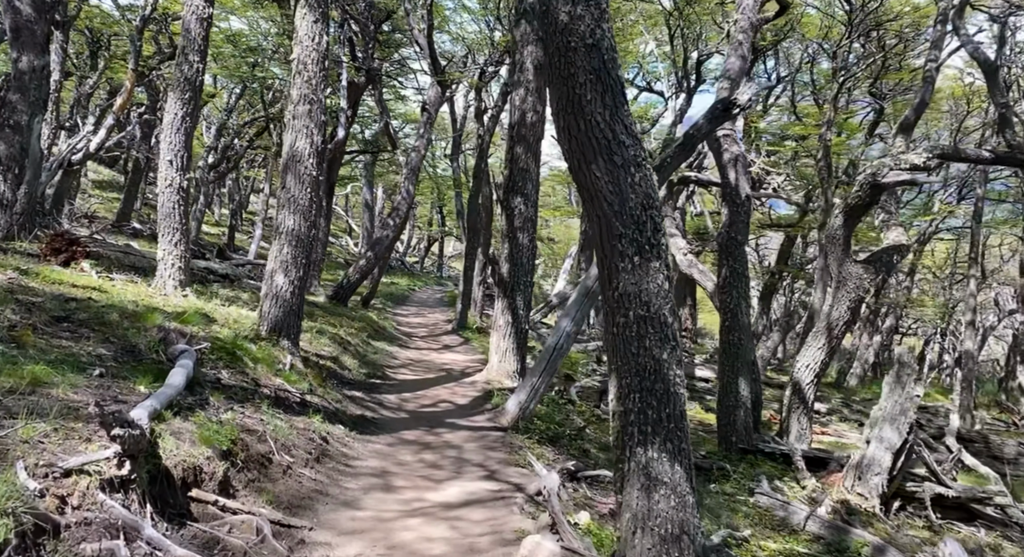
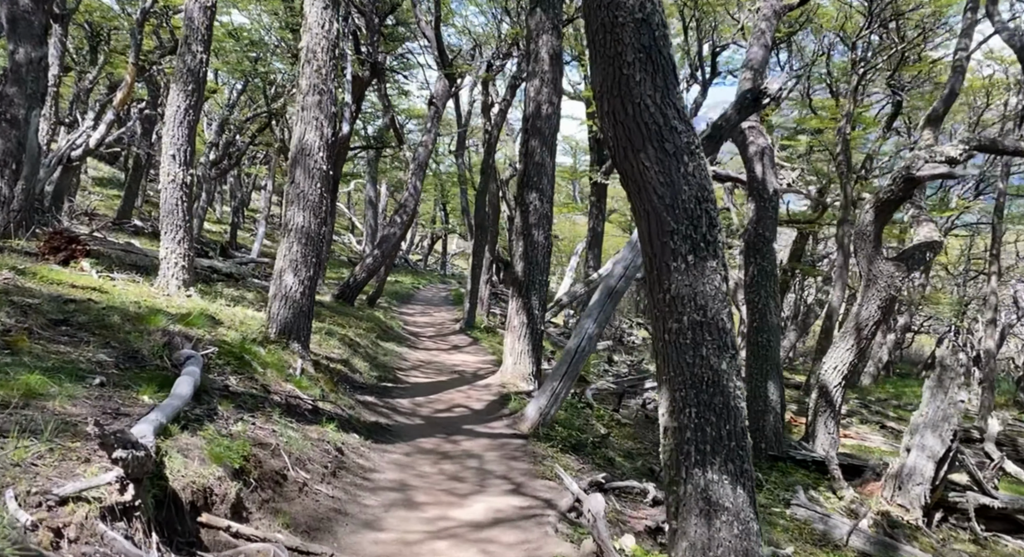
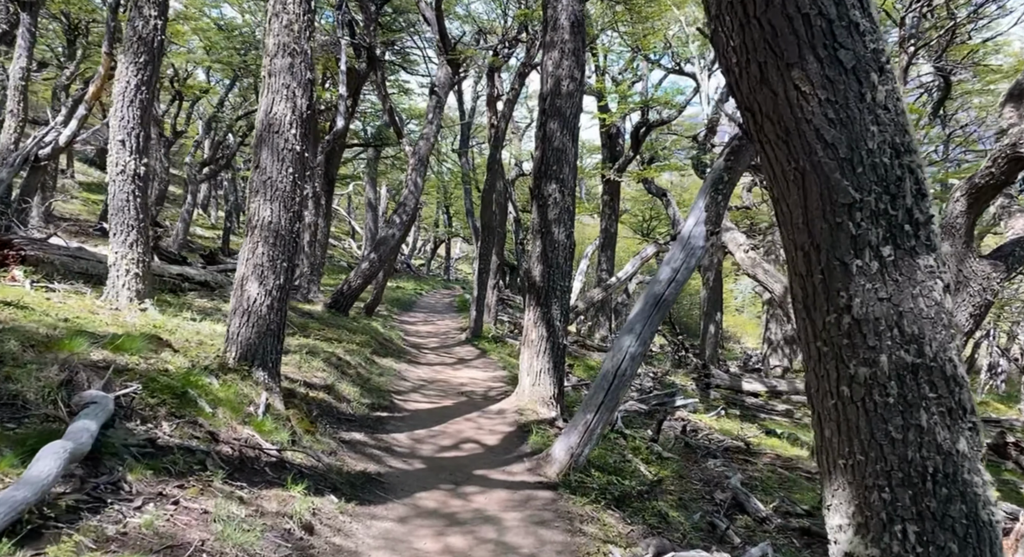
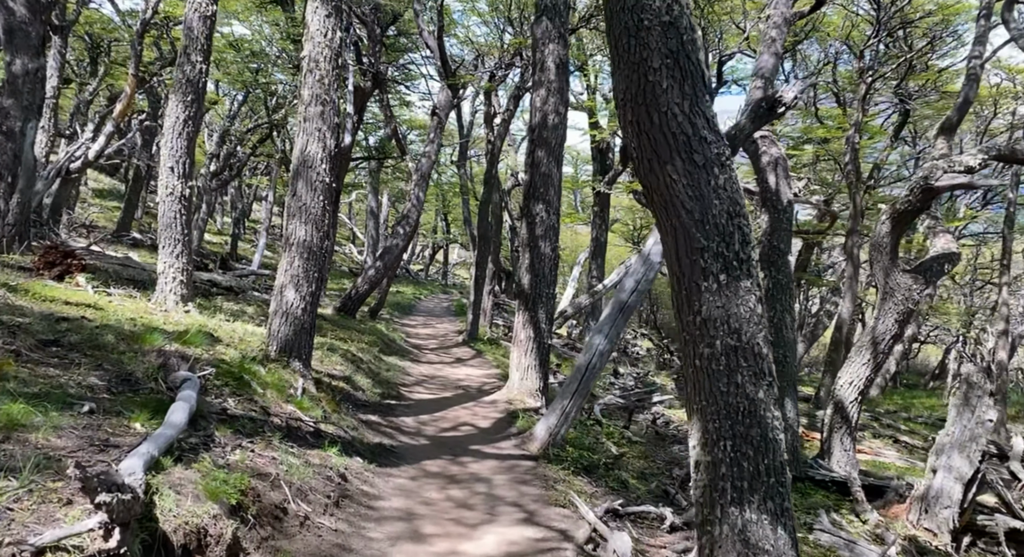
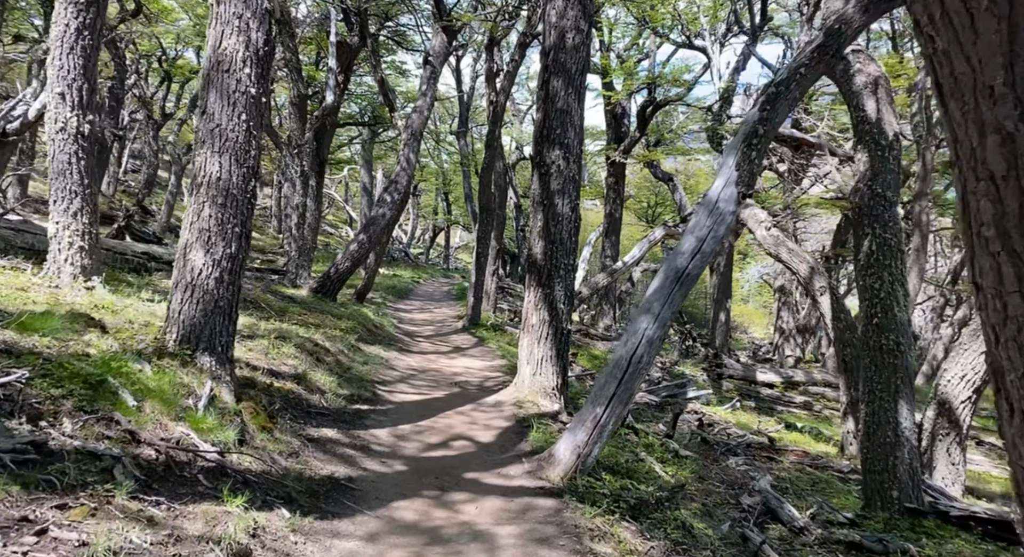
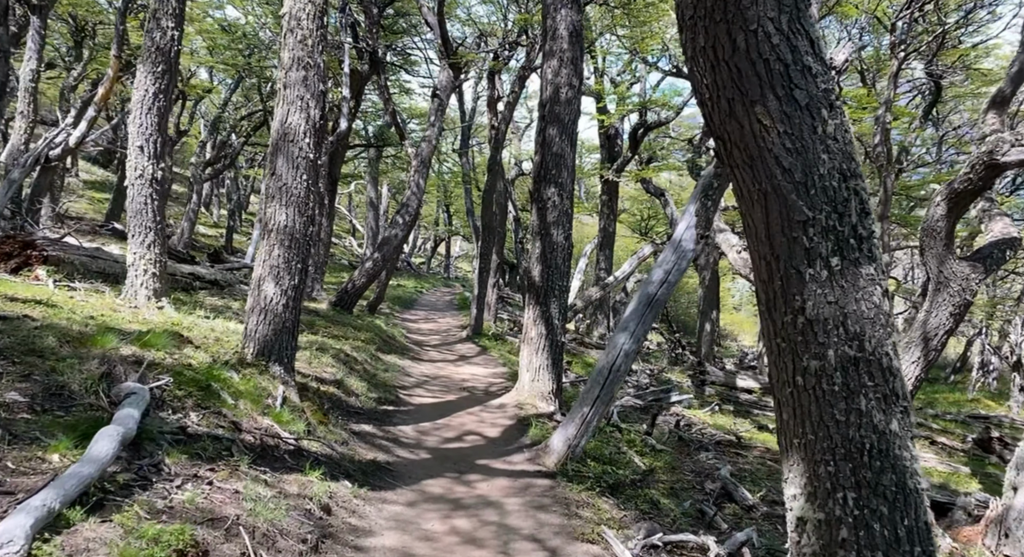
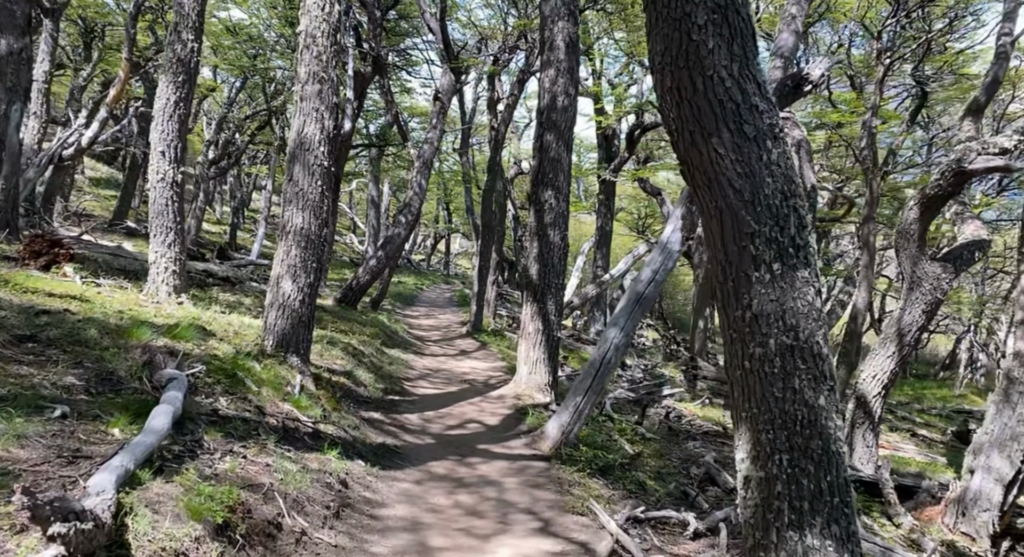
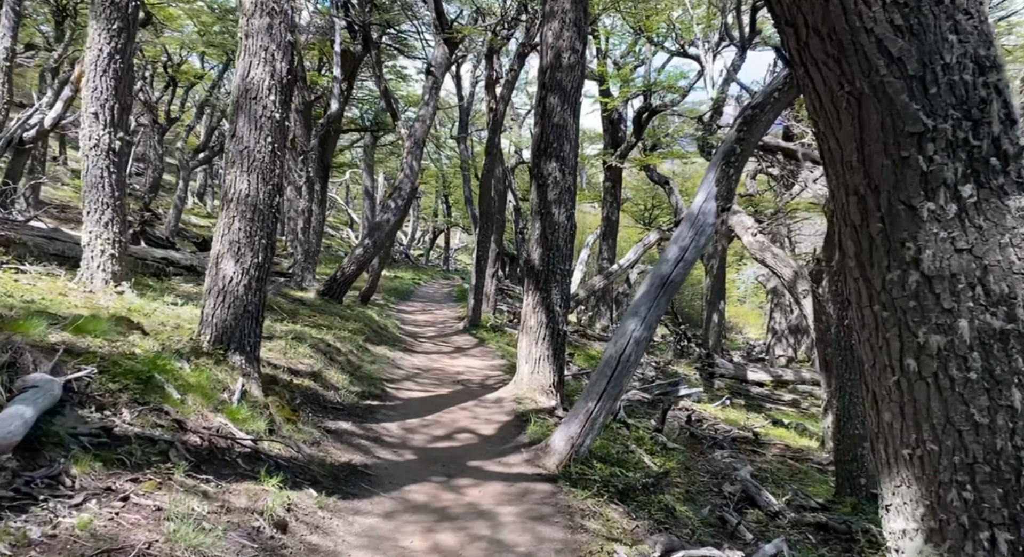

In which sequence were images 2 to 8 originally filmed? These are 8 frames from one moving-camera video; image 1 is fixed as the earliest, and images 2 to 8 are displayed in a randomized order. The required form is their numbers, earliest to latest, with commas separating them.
2, 4, 7, 6, 3, 8, 5
